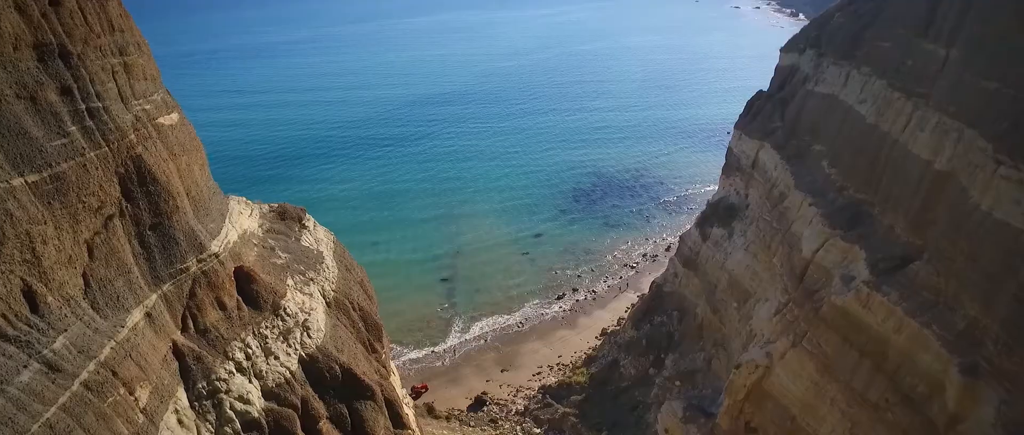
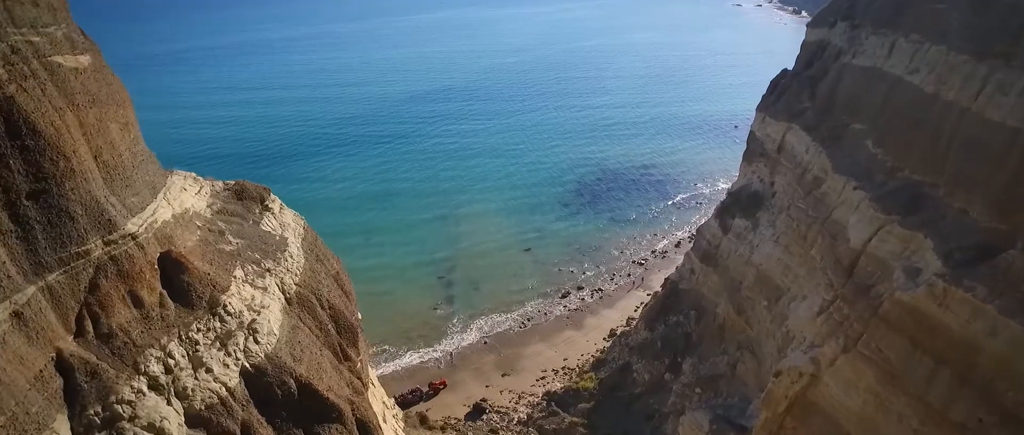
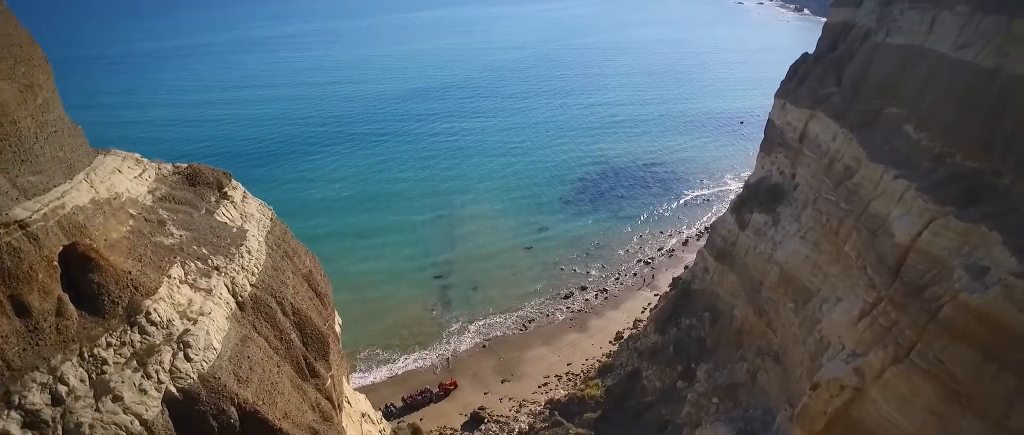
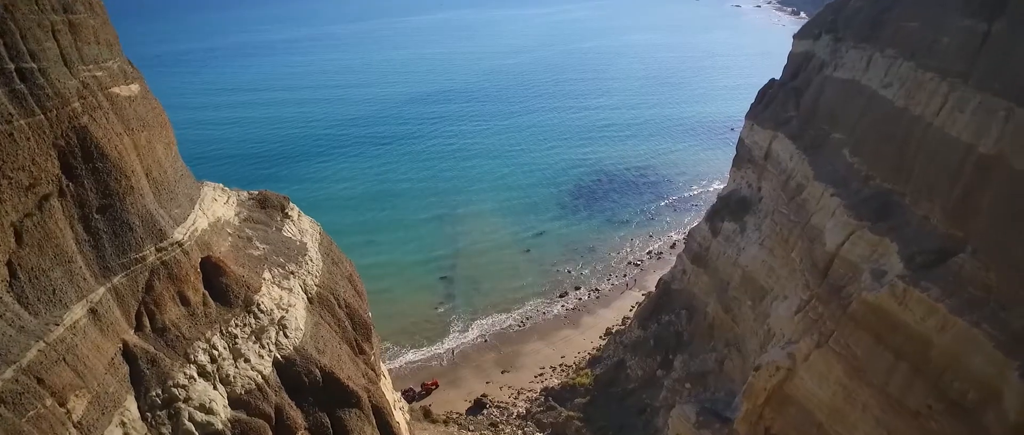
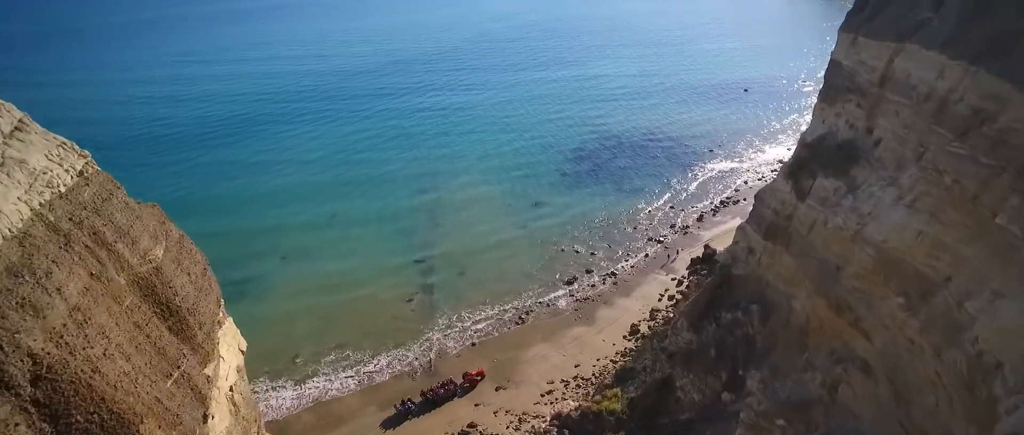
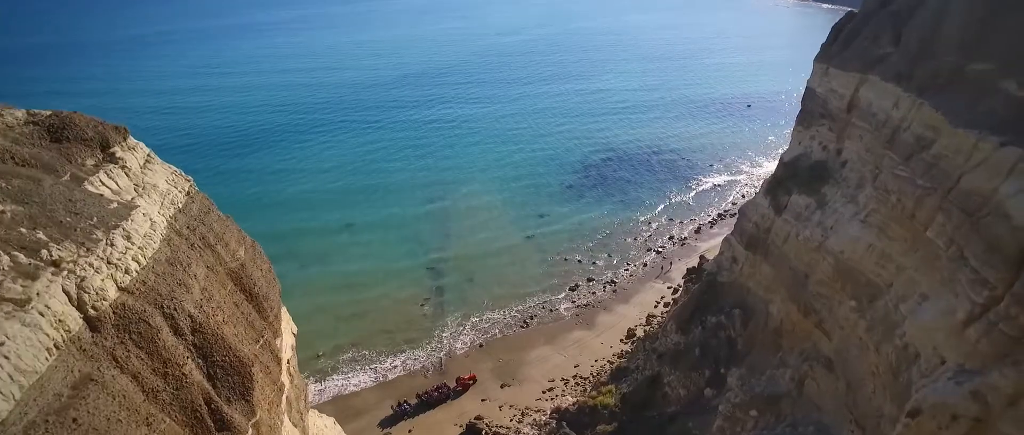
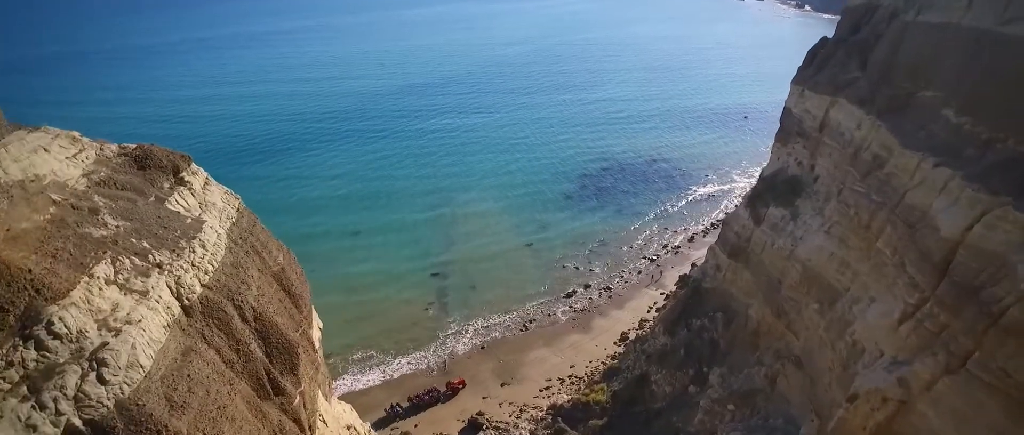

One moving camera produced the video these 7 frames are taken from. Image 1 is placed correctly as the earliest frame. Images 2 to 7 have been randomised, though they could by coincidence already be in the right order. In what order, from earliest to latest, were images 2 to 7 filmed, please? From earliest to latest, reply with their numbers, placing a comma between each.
4, 2, 3, 7, 6, 5
